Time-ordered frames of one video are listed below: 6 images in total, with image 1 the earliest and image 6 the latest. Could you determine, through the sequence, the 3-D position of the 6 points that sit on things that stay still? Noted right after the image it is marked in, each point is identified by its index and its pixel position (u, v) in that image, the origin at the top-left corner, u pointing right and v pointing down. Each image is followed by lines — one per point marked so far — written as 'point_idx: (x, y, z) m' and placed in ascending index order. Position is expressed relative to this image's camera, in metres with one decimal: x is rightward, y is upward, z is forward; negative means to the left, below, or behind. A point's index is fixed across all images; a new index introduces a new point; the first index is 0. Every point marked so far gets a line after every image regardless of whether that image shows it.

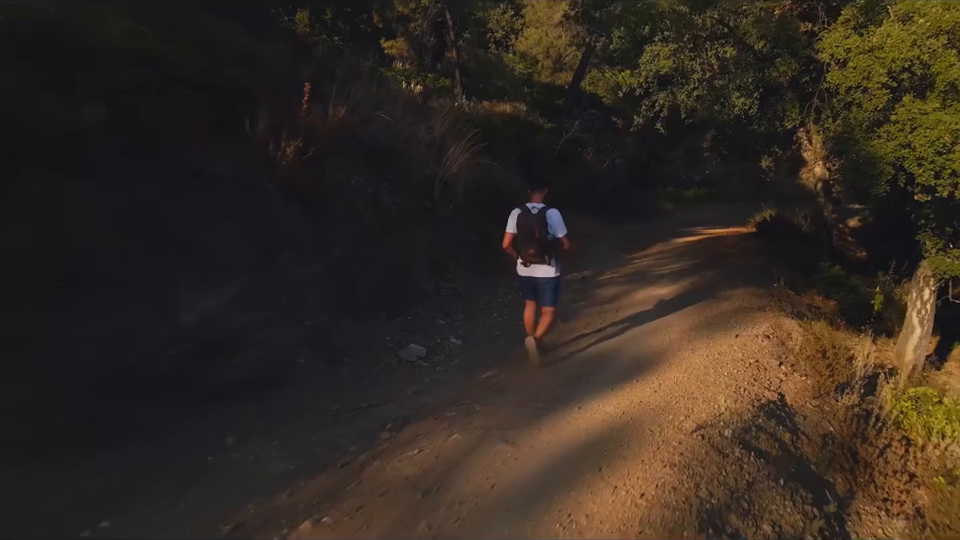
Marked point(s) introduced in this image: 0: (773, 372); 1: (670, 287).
0: (+3.2, -1.1, +7.6) m
1: (+3.6, -0.3, +13.2) m
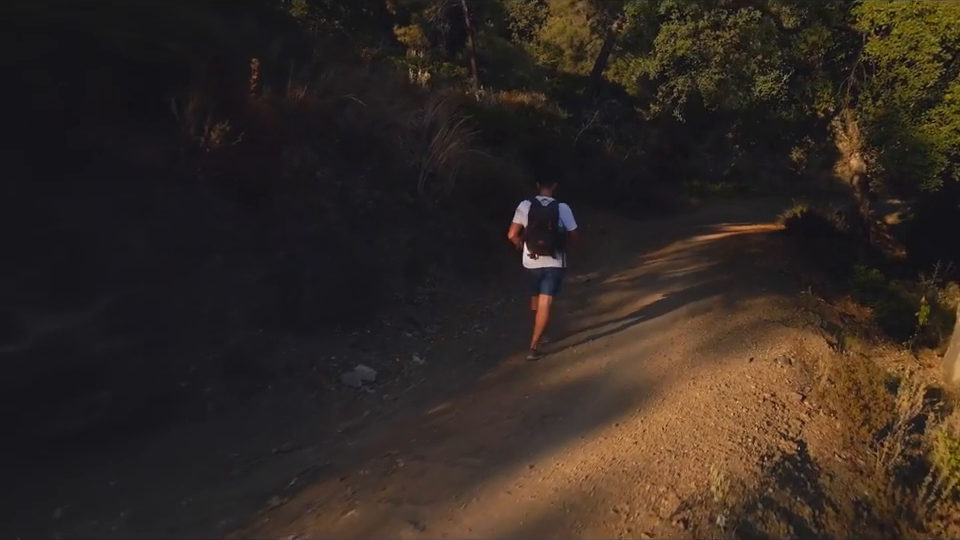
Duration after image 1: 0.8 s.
0: (+2.8, -1.3, +6.1) m
1: (+3.4, -0.3, +11.6) m
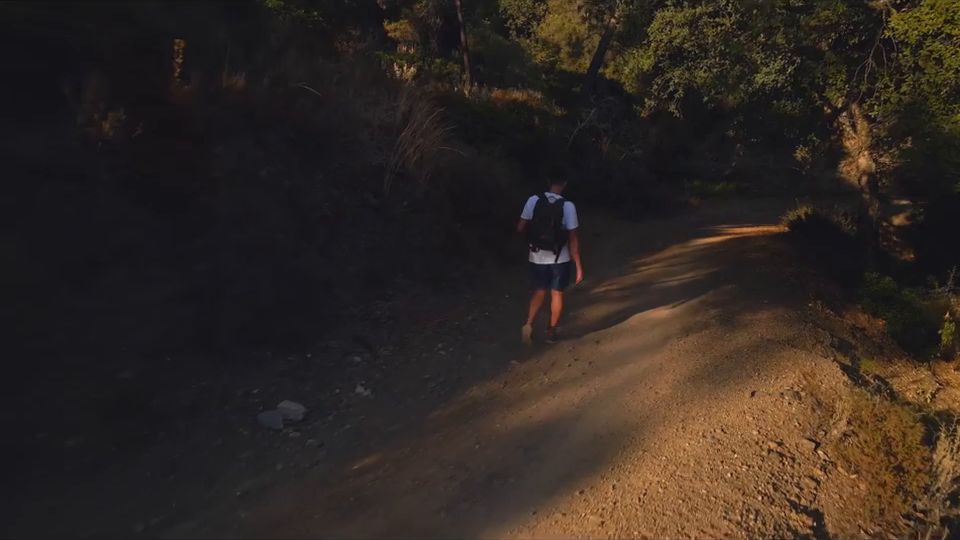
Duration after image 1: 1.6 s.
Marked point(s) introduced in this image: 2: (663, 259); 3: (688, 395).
0: (+2.3, -1.4, +4.9) m
1: (+2.9, -0.5, +10.4) m
2: (+3.9, +0.3, +14.9) m
3: (+1.9, -1.1, +6.2) m
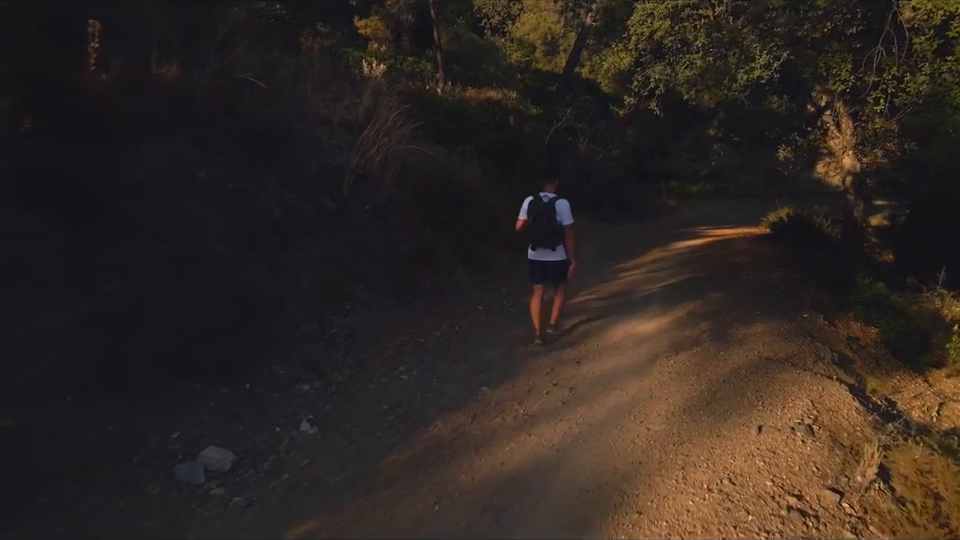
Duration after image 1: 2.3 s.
0: (+2.1, -1.5, +4.1) m
1: (+2.5, -0.6, +9.6) m
2: (+3.4, +0.1, +14.1) m
3: (+1.6, -1.2, +5.4) m
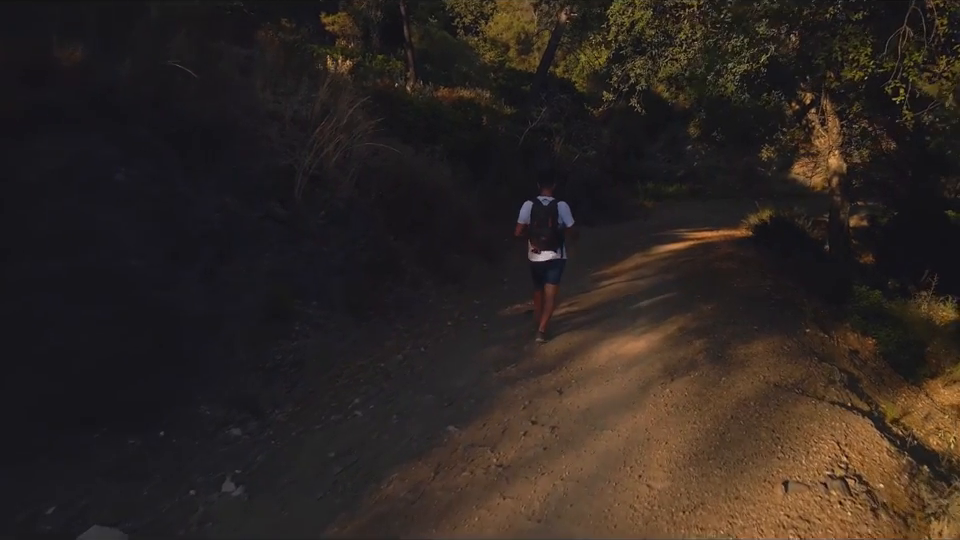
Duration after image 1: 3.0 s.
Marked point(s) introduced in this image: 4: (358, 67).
0: (+1.9, -1.7, +3.1) m
1: (+2.1, -0.8, +8.6) m
2: (+2.8, 0.0, +13.2) m
3: (+1.4, -1.4, +4.4) m
4: (-3.3, +5.4, +18.4) m
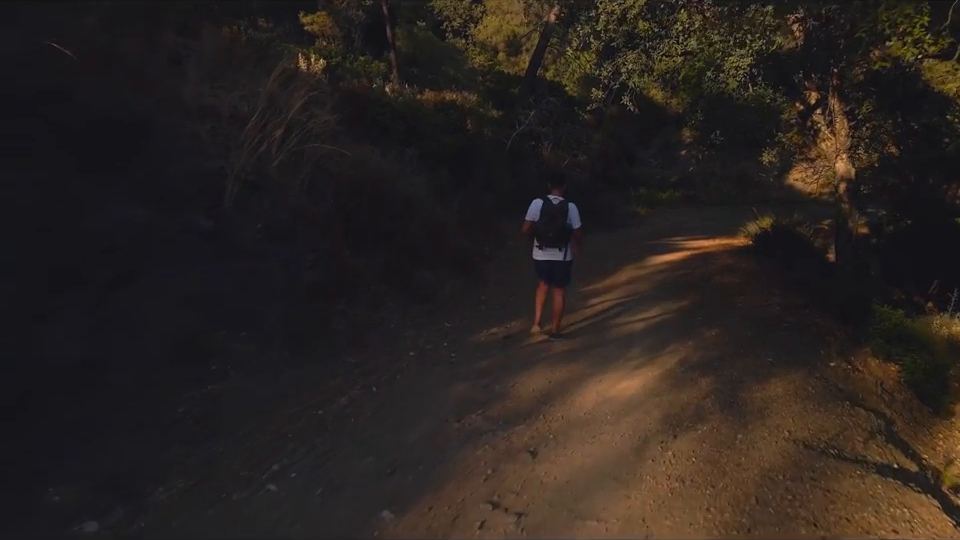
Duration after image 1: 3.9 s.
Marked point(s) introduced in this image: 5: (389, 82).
0: (+1.6, -1.9, +1.7) m
1: (+1.7, -1.0, +7.2) m
2: (+2.4, -0.3, +11.8) m
3: (+1.0, -1.6, +2.9) m
4: (-3.8, +5.1, +17.0) m
5: (-2.7, +5.4, +19.4) m
